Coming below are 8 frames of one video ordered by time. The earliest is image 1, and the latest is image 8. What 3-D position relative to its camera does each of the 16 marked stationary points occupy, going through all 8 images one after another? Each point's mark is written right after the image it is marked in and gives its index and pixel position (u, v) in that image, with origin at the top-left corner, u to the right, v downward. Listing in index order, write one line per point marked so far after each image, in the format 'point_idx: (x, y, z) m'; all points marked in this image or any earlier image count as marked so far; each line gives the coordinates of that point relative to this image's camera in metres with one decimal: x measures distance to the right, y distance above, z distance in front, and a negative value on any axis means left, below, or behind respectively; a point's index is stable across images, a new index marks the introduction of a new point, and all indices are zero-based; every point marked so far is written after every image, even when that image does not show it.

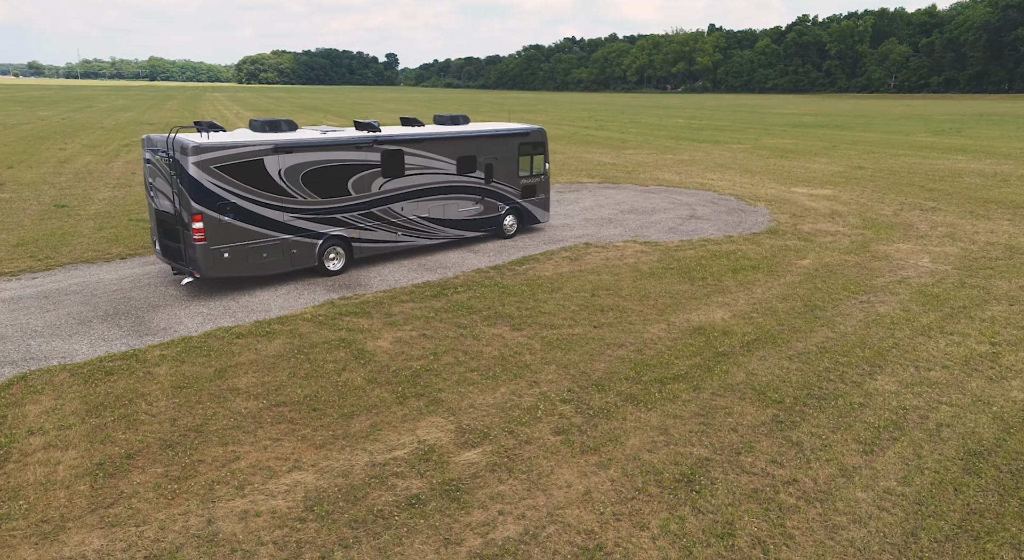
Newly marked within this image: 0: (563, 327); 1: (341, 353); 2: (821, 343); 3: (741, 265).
0: (+0.8, -0.8, +11.4) m
1: (-2.7, -1.1, +10.3) m
2: (+4.8, -1.0, +10.5) m
3: (+5.3, +0.4, +15.5) m
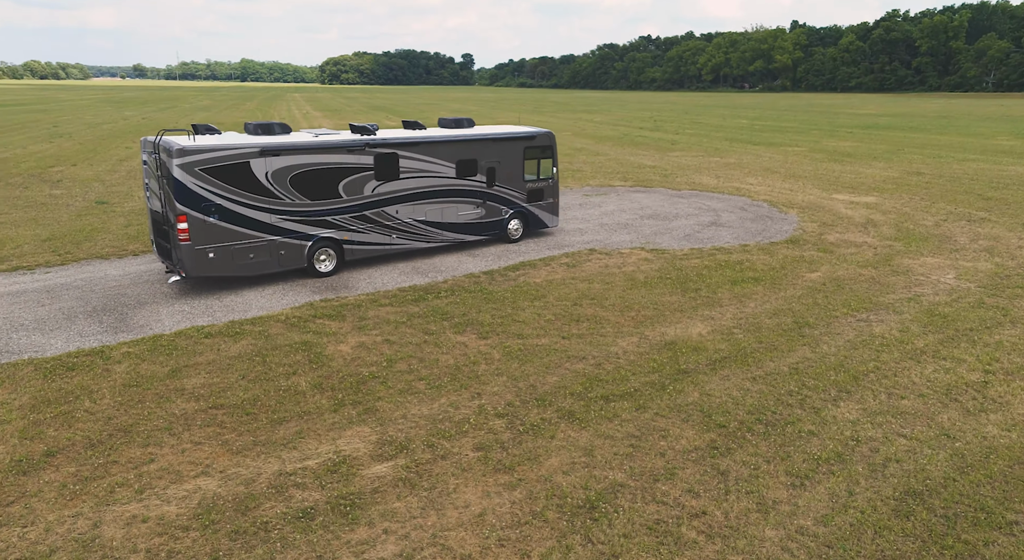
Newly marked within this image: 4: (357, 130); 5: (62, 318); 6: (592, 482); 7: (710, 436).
0: (+0.3, -1.0, +11.2) m
1: (-3.4, -1.2, +10.4) m
2: (+4.2, -1.2, +9.9) m
3: (+5.1, +0.1, +14.8) m
4: (-3.6, +3.4, +15.2) m
5: (-8.1, -0.7, +11.9) m
6: (+0.8, -2.1, +6.9) m
7: (+2.3, -1.8, +7.8) m
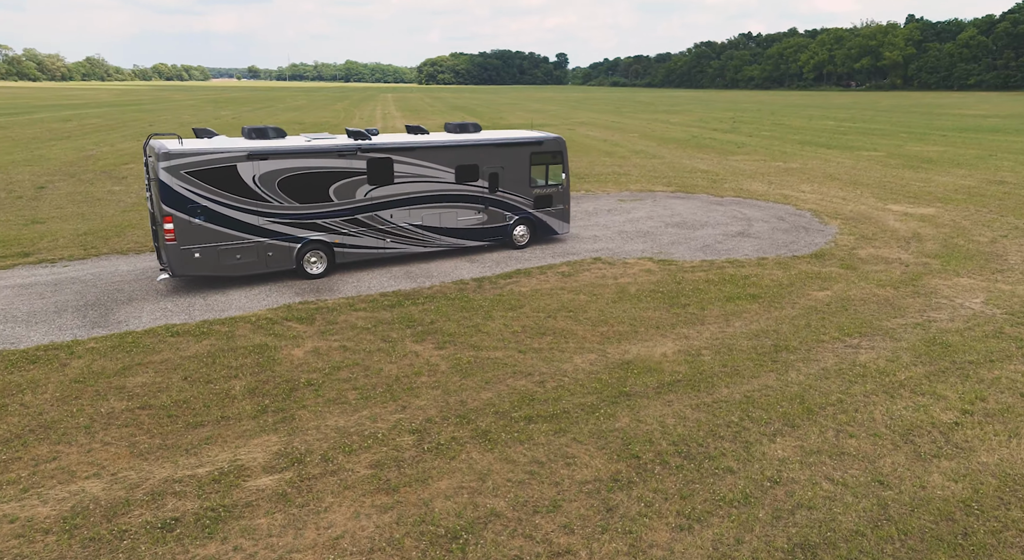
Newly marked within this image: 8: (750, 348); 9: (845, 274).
0: (-0.4, -1.2, +10.9) m
1: (-4.2, -1.2, +10.5) m
2: (+3.3, -1.5, +9.2) m
3: (+4.8, -0.2, +14.0) m
4: (-3.7, +3.4, +15.3) m
5: (-8.7, -0.7, +12.6) m
6: (-0.4, -2.3, +6.6) m
7: (+1.2, -2.0, +7.3) m
8: (+3.8, -1.1, +10.8) m
9: (+7.8, +0.2, +15.5) m
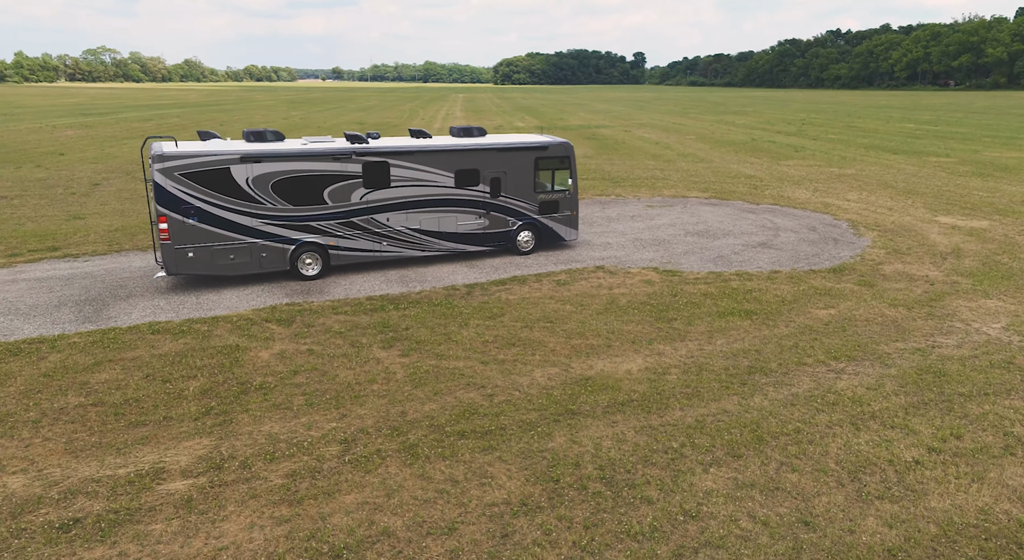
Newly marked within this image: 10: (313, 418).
0: (-1.0, -1.3, +10.8) m
1: (-4.8, -1.3, +10.7) m
2: (+2.5, -1.8, +8.7) m
3: (+4.5, -0.5, +13.4) m
4: (-3.7, +3.3, +15.4) m
5: (-9.1, -0.6, +13.2) m
6: (-1.4, -2.4, +6.4) m
7: (+0.2, -2.2, +7.0) m
8: (+3.2, -1.4, +10.3) m
9: (+7.6, -0.2, +14.6) m
10: (-2.6, -1.8, +8.7) m
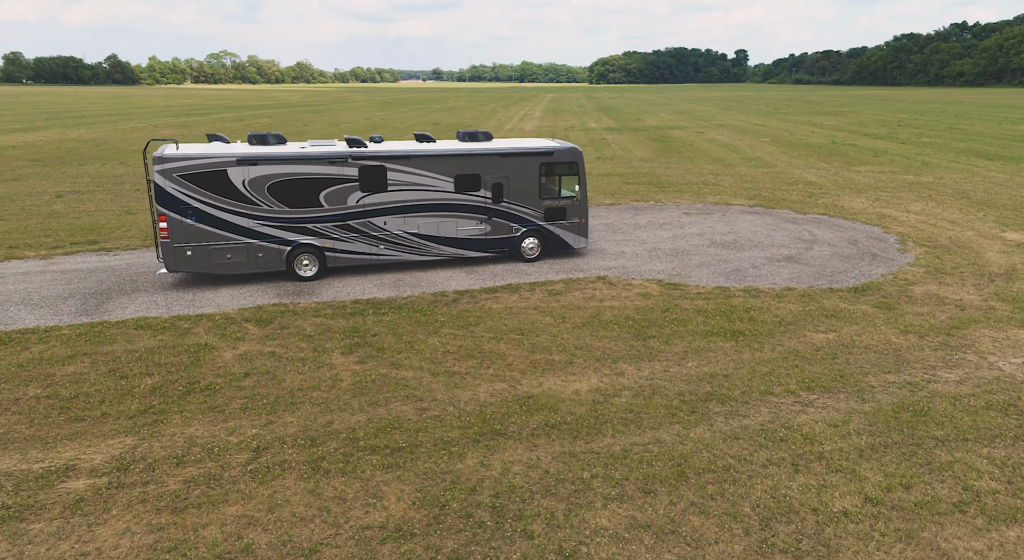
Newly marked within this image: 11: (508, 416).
0: (-1.8, -1.4, +10.6) m
1: (-5.5, -1.3, +11.0) m
2: (+1.5, -2.0, +8.2) m
3: (+4.1, -0.9, +12.6) m
4: (-3.8, +3.2, +15.6) m
5: (-9.4, -0.4, +13.9) m
6: (-2.7, -2.5, +6.4) m
7: (-1.0, -2.4, +6.8) m
8: (+2.4, -1.6, +9.7) m
9: (+7.3, -0.7, +13.5) m
10: (-3.6, -1.9, +8.8) m
11: (0.0, -1.8, +8.9) m
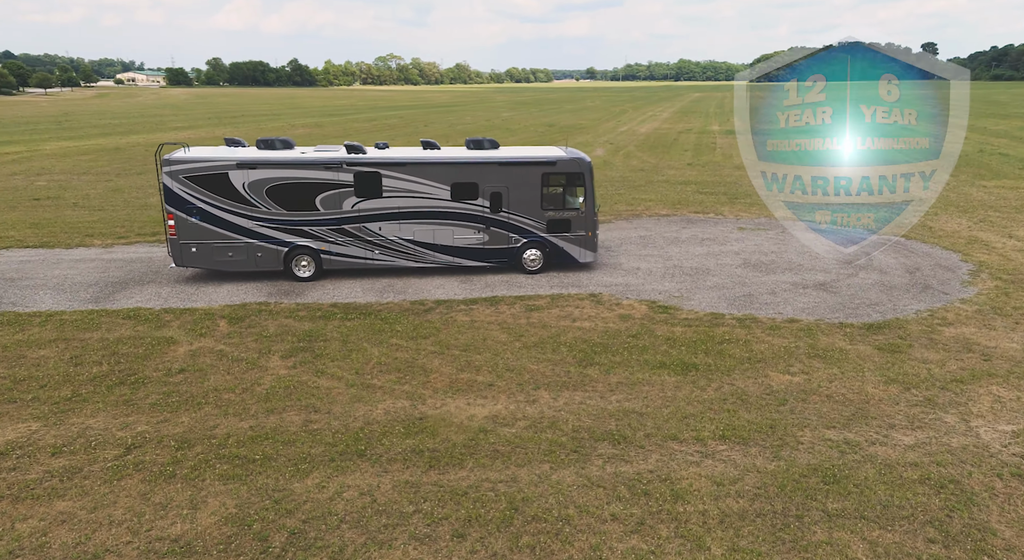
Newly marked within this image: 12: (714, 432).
0: (-3.0, -1.6, +10.7) m
1: (-6.6, -1.2, +11.8) m
2: (-0.3, -2.3, +7.8) m
3: (+3.1, -1.3, +11.6) m
4: (-3.8, +3.2, +16.0) m
5: (-9.9, -0.2, +15.4) m
6: (-4.8, -2.6, +6.7) m
7: (-3.1, -2.6, +6.8) m
8: (+0.9, -2.0, +9.0) m
9: (+6.4, -1.3, +11.9) m
10: (-5.2, -1.9, +9.2) m
11: (-1.7, -2.1, +8.8) m
12: (+2.7, -2.0, +9.0) m
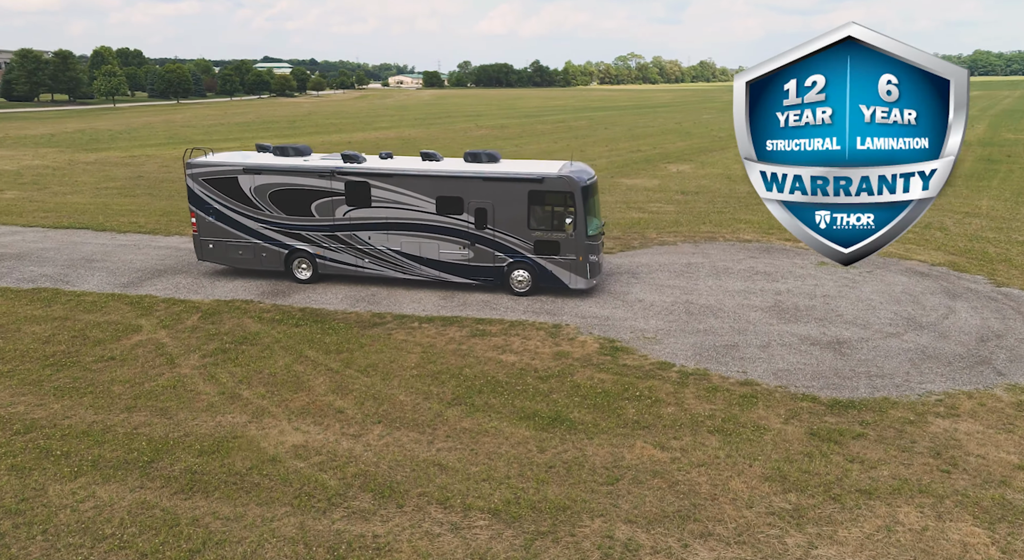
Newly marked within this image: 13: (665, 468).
0: (-5.1, -1.7, +11.3) m
1: (-8.2, -1.1, +13.3) m
2: (-3.5, -2.7, +7.6) m
3: (+1.0, -2.0, +10.3) m
4: (-4.0, +3.0, +16.4) m
5: (-10.2, +0.2, +17.7) m
6: (-8.1, -2.5, +7.9) m
7: (-6.4, -2.6, +7.5) m
8: (-2.0, -2.5, +8.5) m
9: (+4.3, -2.3, +9.6) m
10: (-7.7, -1.9, +10.4) m
11: (-4.5, -2.3, +9.0) m
12: (-0.2, -2.6, +7.9) m
13: (+2.1, -2.5, +8.7) m
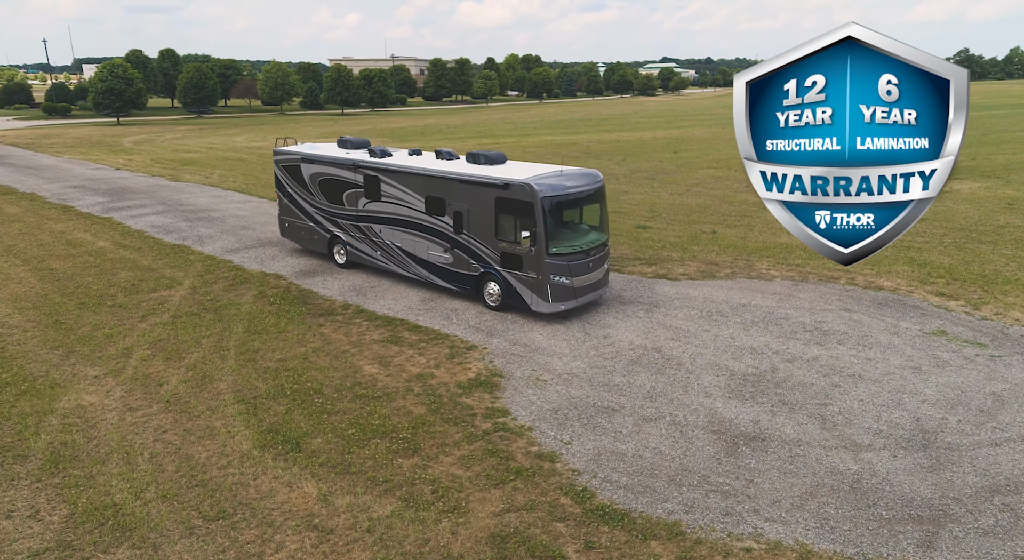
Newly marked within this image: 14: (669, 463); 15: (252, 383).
0: (-7.5, -1.2, +13.1) m
1: (-9.2, -0.2, +16.3) m
2: (-7.9, -2.2, +9.2) m
3: (-2.6, -2.2, +9.5) m
4: (-3.6, +3.2, +17.1) m
5: (-8.9, +1.2, +21.1) m
6: (-11.7, -1.4, +11.6) m
7: (-10.5, -1.8, +10.4) m
8: (-6.1, -2.2, +9.2) m
9: (-0.1, -2.9, +7.4) m
10: (-10.2, -0.9, +13.6) m
11: (-8.1, -1.7, +10.8) m
12: (-4.8, -2.6, +7.9) m
13: (-2.5, -2.8, +7.6) m
14: (+2.5, -2.6, +9.0) m
15: (-4.3, -1.8, +11.1) m
